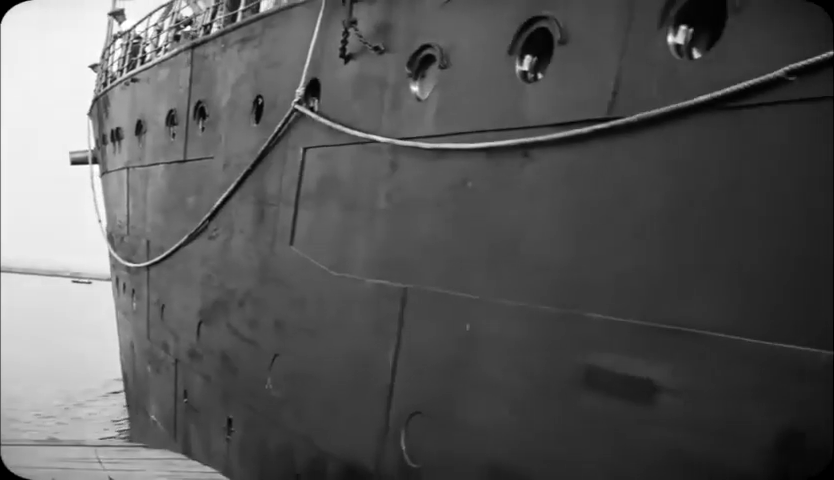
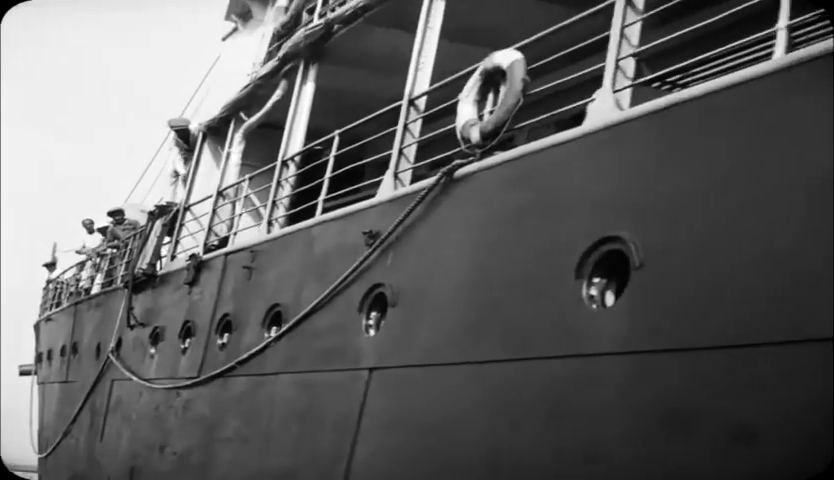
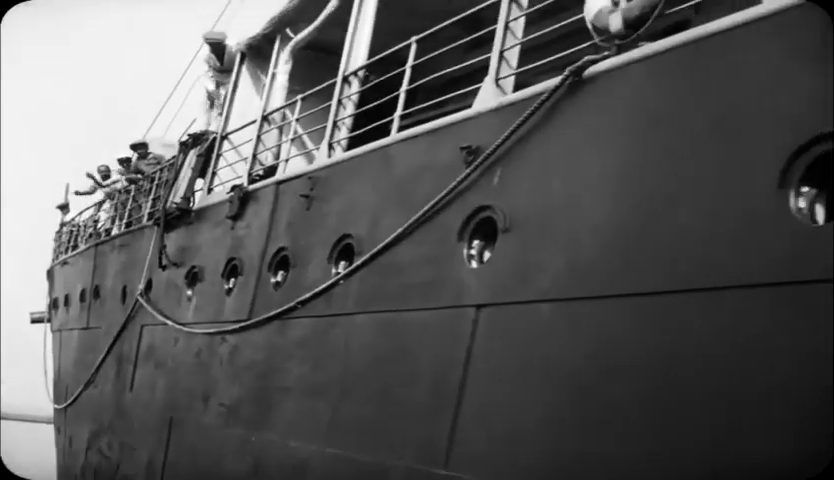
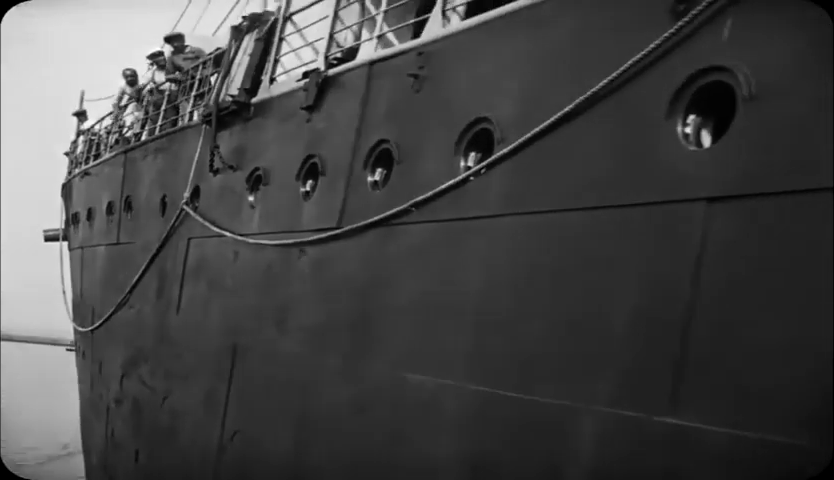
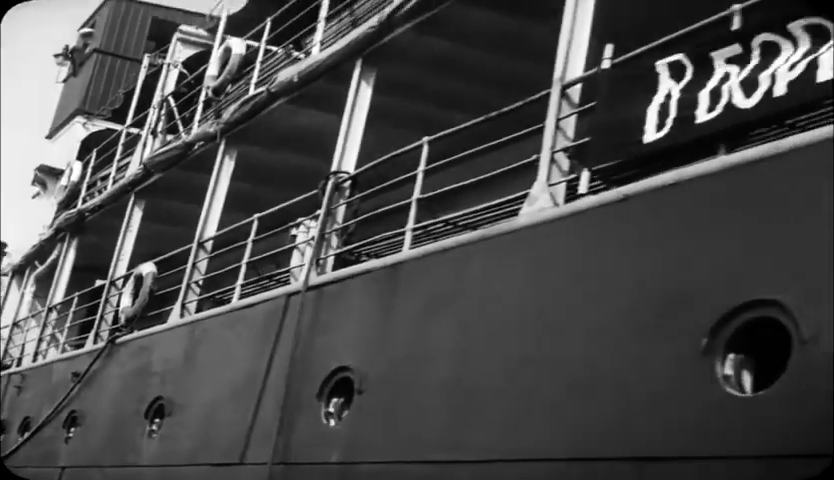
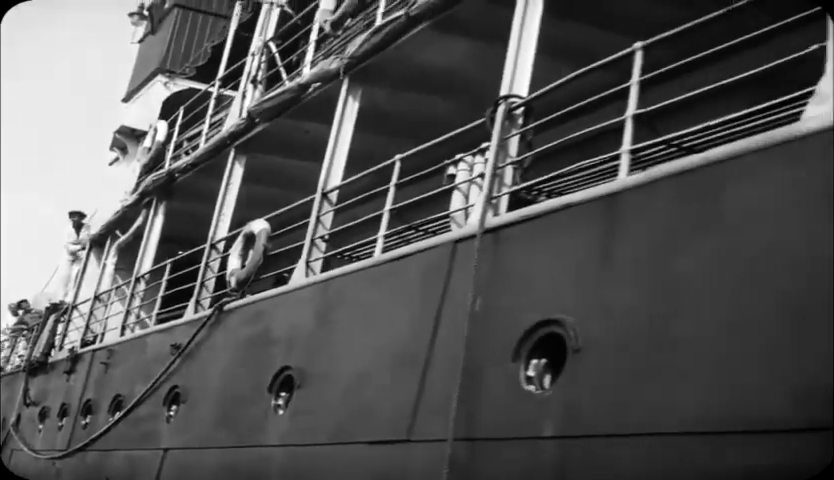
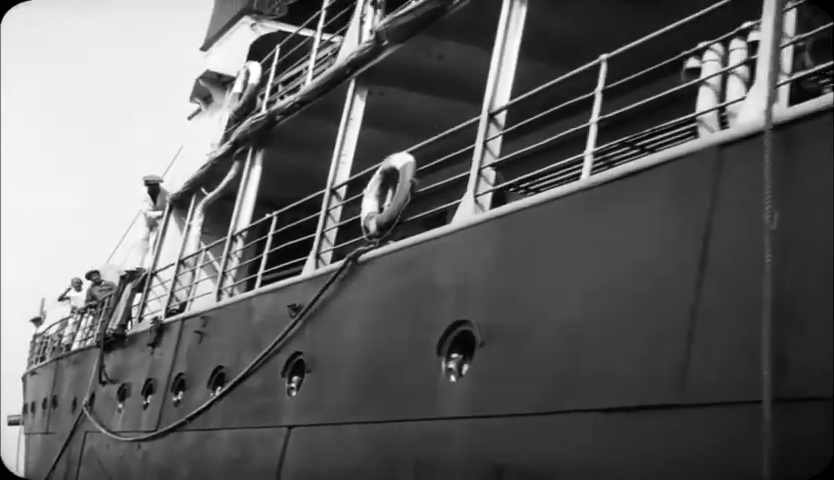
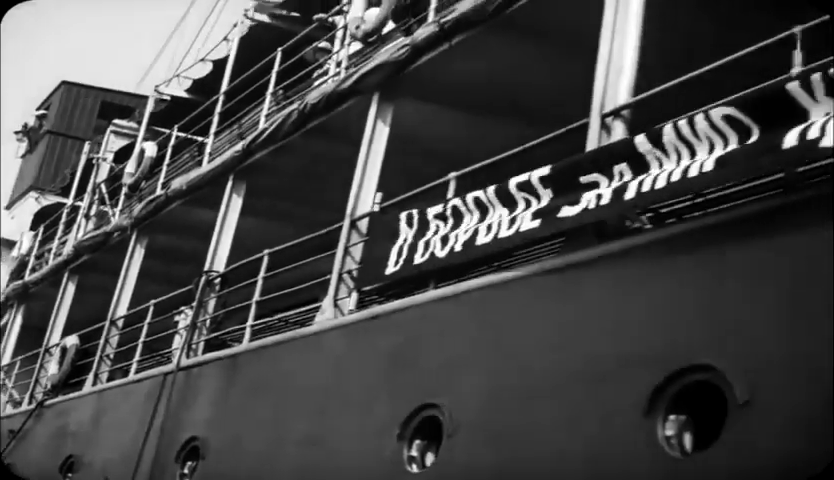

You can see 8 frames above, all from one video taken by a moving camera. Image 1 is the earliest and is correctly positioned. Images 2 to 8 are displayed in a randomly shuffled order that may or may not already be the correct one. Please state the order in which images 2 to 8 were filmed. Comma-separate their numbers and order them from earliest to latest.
4, 3, 2, 7, 6, 5, 8
